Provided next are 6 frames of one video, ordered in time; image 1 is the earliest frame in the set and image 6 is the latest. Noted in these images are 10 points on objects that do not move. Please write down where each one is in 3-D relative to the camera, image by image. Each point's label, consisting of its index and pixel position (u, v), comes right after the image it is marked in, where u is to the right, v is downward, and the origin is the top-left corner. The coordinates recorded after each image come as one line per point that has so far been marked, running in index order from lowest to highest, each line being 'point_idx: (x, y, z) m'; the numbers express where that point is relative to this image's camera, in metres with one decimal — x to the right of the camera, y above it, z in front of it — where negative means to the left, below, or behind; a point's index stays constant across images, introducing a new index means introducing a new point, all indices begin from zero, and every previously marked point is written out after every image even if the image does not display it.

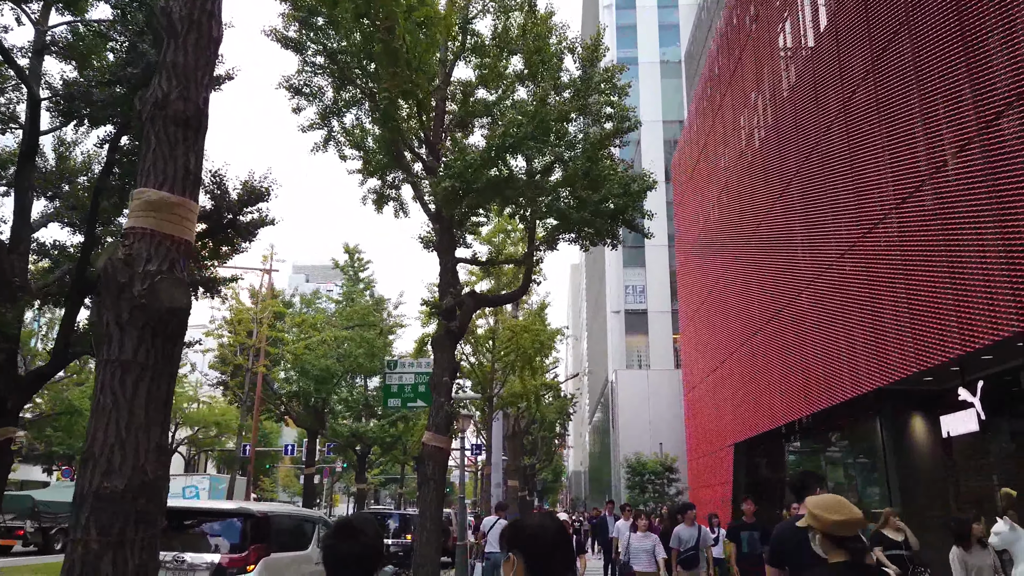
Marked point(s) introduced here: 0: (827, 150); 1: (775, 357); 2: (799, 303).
0: (+6.0, +2.6, +14.4) m
1: (+6.2, -1.6, +18.0) m
2: (+6.0, -0.3, +16.1) m
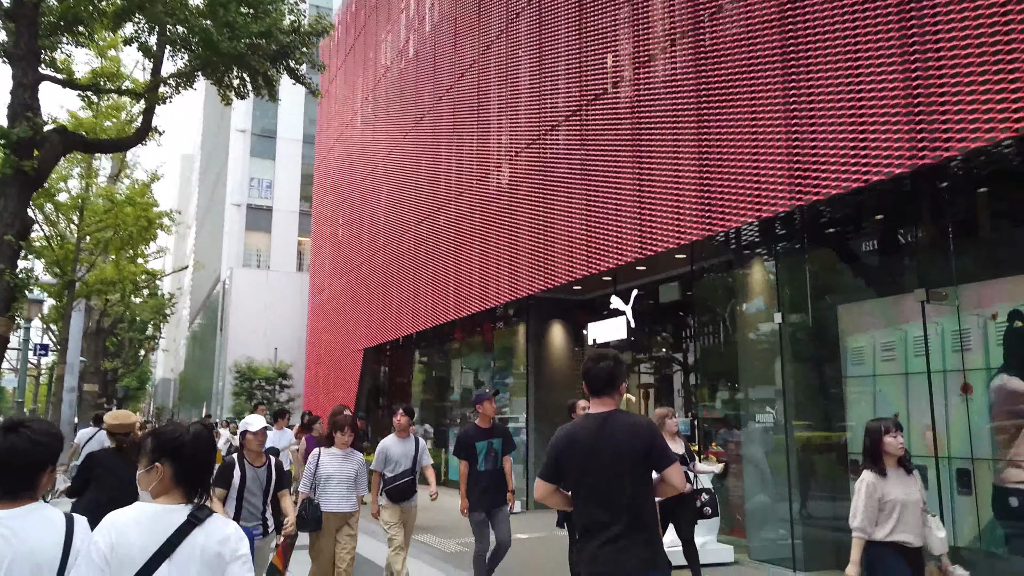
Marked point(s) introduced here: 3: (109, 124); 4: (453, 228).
0: (0.0, +4.4, +13.5) m
1: (-2.0, +0.6, +17.2) m
2: (-1.1, +1.7, +15.3) m
3: (-9.6, +3.9, +18.2) m
4: (-1.2, +1.2, +15.5) m
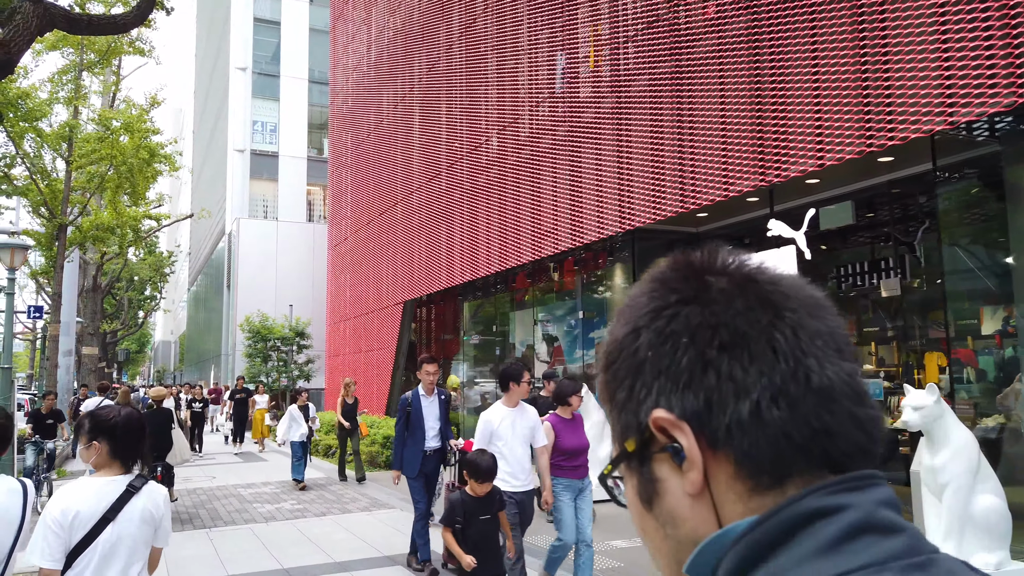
0: (+1.3, +5.4, +10.6) m
1: (-0.6, +1.8, +14.4) m
2: (+0.3, +2.8, +12.5) m
3: (-8.3, +5.0, +15.3) m
4: (+0.2, +2.3, +12.8) m
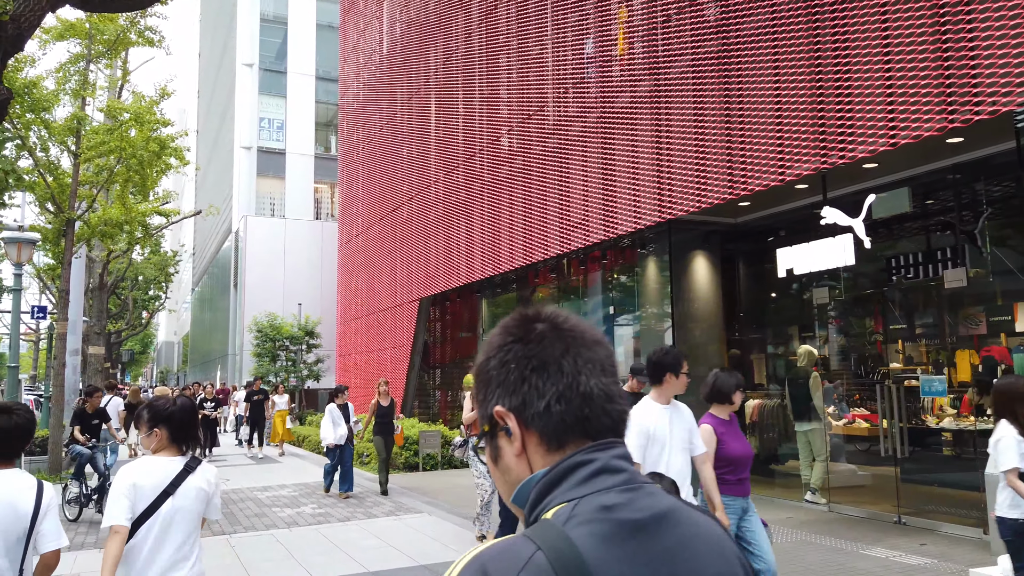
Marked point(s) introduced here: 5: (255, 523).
0: (+1.7, +5.4, +10.1) m
1: (-0.2, +1.9, +13.9) m
2: (+0.7, +2.9, +12.0) m
3: (-7.9, +5.1, +14.8) m
4: (+0.6, +2.4, +12.3) m
5: (-3.1, -2.9, +9.3) m
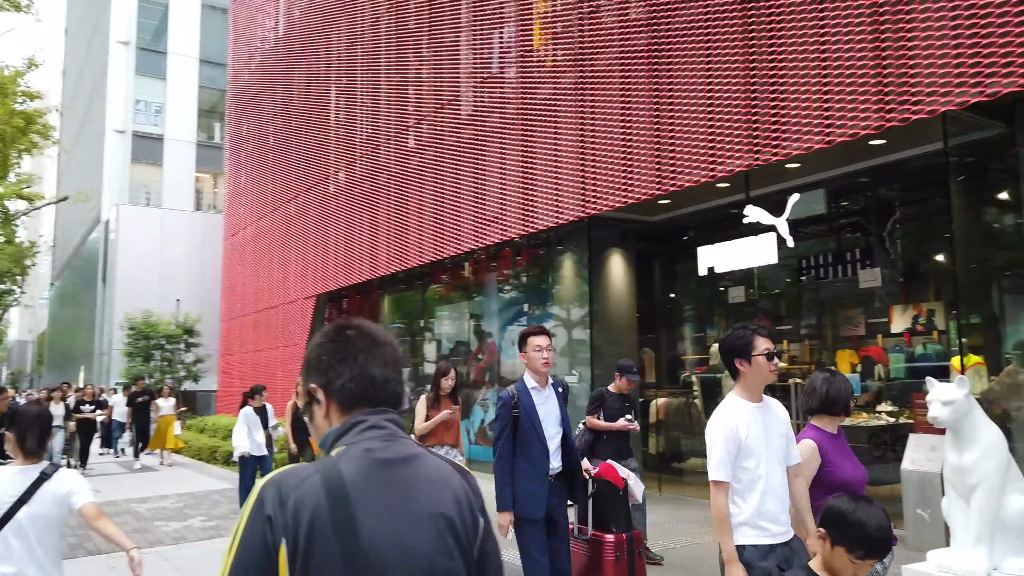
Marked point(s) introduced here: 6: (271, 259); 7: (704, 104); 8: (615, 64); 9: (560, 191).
0: (+0.7, +5.5, +9.9) m
1: (-1.8, +1.9, +13.4) m
2: (-0.6, +2.9, +11.6) m
3: (-9.5, +5.3, +13.1) m
4: (-0.8, +2.5, +11.8) m
5: (-4.1, -2.7, +8.4) m
6: (-6.3, +0.7, +19.8) m
7: (+1.9, +1.8, +7.7) m
8: (+1.1, +2.6, +8.8) m
9: (+0.6, +1.2, +9.7) m
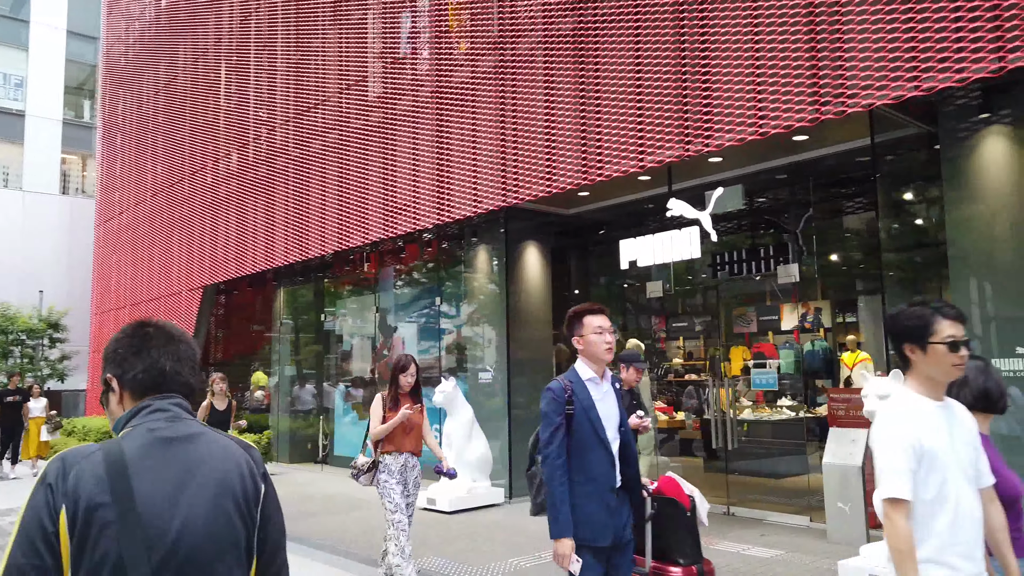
0: (-0.3, +5.6, +9.5) m
1: (-3.3, +2.1, +12.6) m
2: (-1.9, +3.0, +11.0) m
3: (-10.8, +5.5, +11.3) m
4: (-2.1, +2.6, +11.3) m
5: (-4.9, -2.6, +7.4) m
6: (-8.7, +1.0, +18.4) m
7: (+1.1, +1.9, +7.5) m
8: (+0.2, +2.6, +8.6) m
9: (-0.5, +1.3, +9.4) m
